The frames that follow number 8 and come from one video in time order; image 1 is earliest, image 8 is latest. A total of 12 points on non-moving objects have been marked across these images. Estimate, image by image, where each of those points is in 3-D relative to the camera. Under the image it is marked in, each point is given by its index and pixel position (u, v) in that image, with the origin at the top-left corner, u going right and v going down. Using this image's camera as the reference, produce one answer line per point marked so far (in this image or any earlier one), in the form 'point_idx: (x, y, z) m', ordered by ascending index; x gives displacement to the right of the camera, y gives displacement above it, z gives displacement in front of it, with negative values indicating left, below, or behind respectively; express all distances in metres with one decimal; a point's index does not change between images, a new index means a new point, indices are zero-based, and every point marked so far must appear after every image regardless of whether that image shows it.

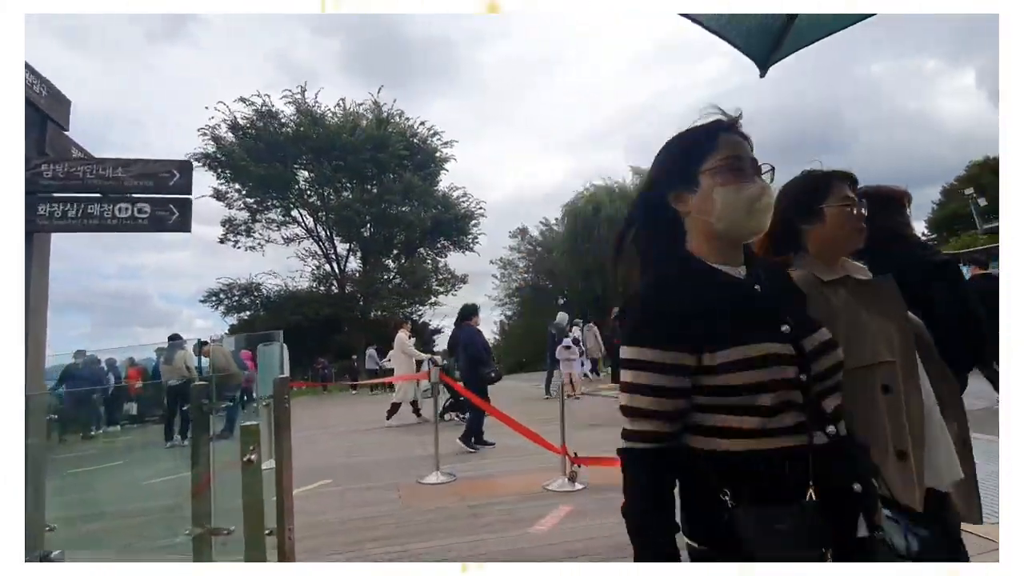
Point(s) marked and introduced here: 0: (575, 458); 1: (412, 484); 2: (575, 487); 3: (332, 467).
0: (+0.7, -1.9, +6.9) m
1: (-1.1, -2.1, +7.0) m
2: (+0.7, -2.0, +6.6) m
3: (-2.3, -2.2, +8.1) m
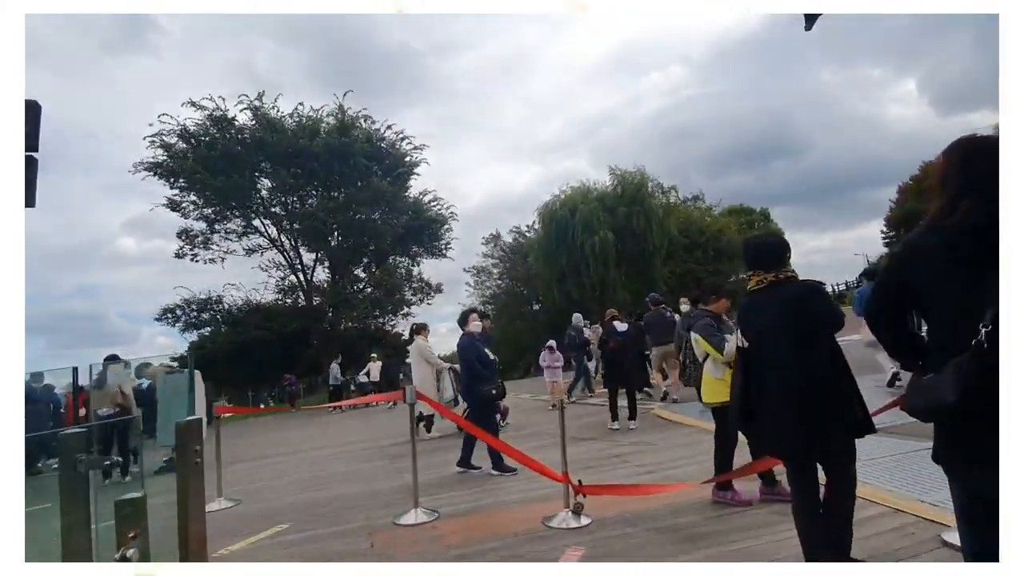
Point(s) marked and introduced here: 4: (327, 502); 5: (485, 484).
0: (+0.6, -1.9, +6.1) m
1: (-1.2, -2.2, +6.0) m
2: (+0.6, -2.0, +5.7) m
3: (-2.4, -2.4, +7.1) m
4: (-2.0, -2.3, +7.1) m
5: (-0.3, -2.2, +7.5) m
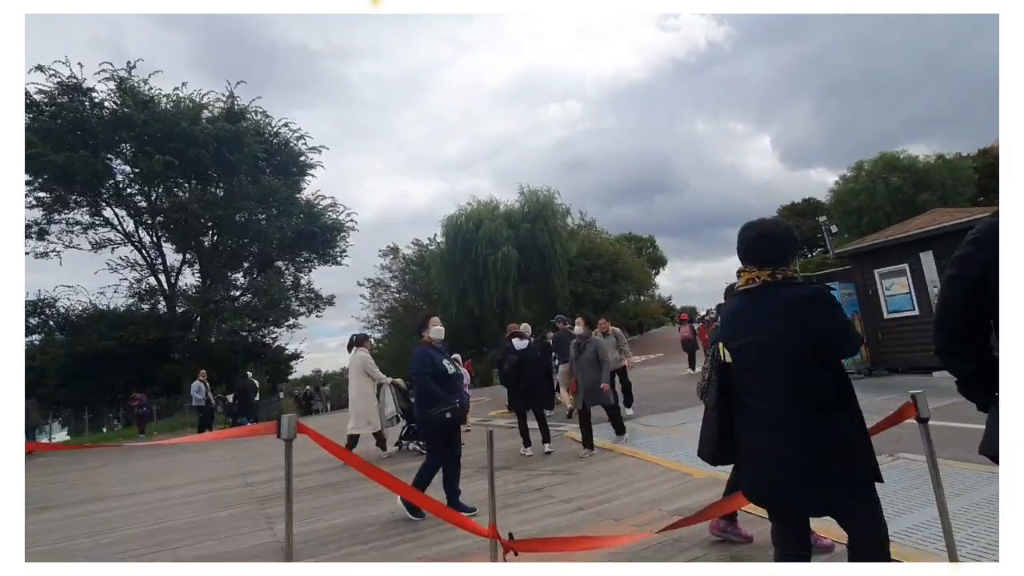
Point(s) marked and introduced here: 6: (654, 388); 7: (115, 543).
0: (0.0, -1.8, +4.6) m
1: (-1.8, -2.1, +4.3) m
2: (0.0, -2.0, +4.2) m
3: (-3.1, -2.3, +5.1) m
4: (-2.8, -2.3, +5.2) m
5: (-1.2, -2.2, +5.8) m
6: (+3.1, -2.2, +14.1) m
7: (-3.8, -2.4, +6.2) m
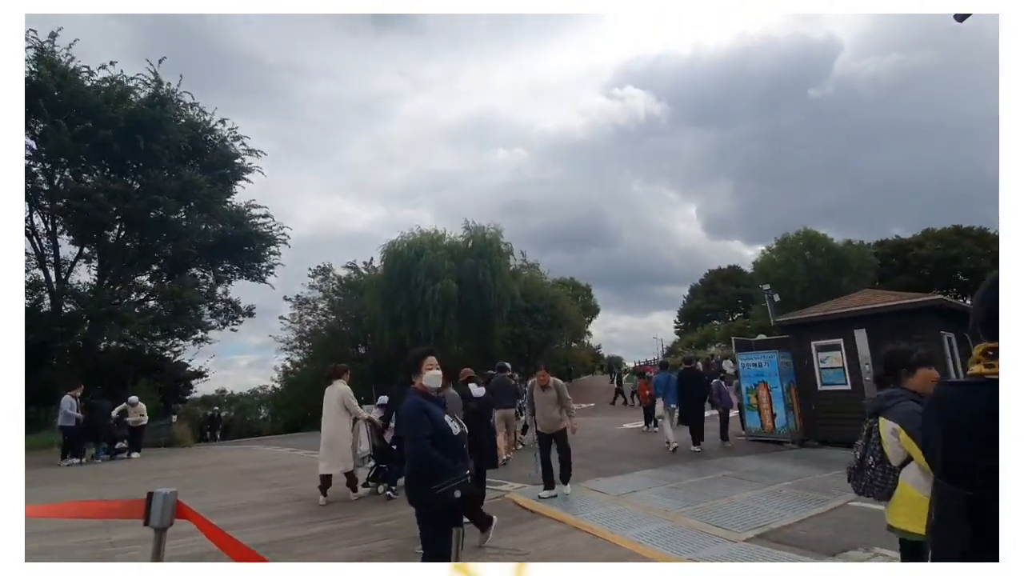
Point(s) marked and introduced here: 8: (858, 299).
0: (-0.7, -2.0, +3.6) m
1: (-2.4, -2.1, +3.1) m
2: (-0.6, -2.1, +3.2) m
3: (-3.9, -2.1, +3.8) m
4: (-3.5, -2.2, +3.9) m
5: (-2.0, -2.3, +4.7) m
6: (+1.5, -3.2, +13.4) m
7: (-4.6, -2.3, +4.9) m
8: (+6.4, -0.2, +12.0) m
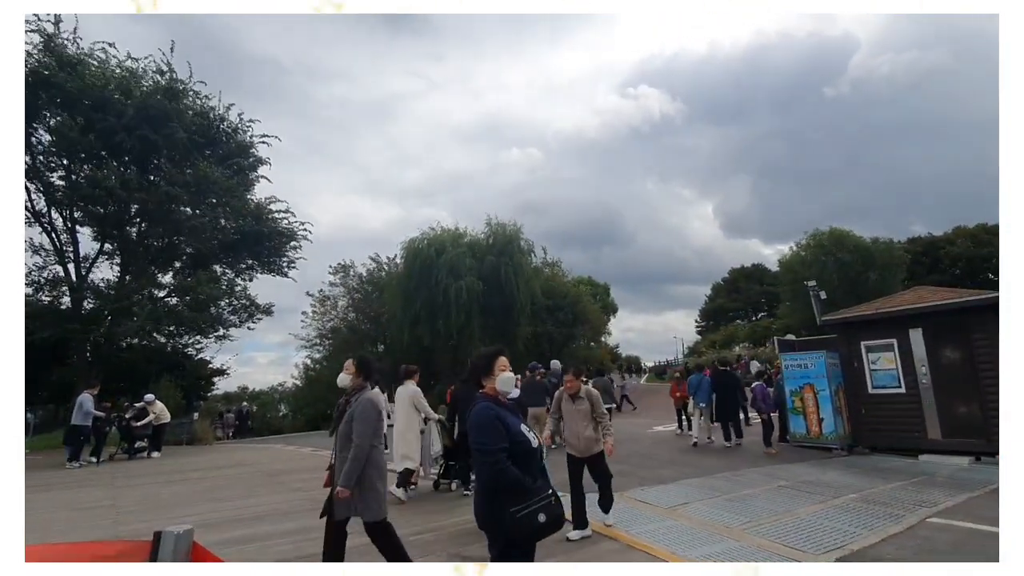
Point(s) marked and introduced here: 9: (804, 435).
0: (-0.3, -1.9, +3.1) m
1: (-2.1, -2.0, +2.7) m
2: (-0.3, -2.1, +2.7) m
3: (-3.5, -2.1, +3.4) m
4: (-3.2, -2.1, +3.5) m
5: (-1.6, -2.3, +4.2) m
6: (+2.1, -3.1, +12.8) m
7: (-4.2, -2.3, +4.5) m
8: (+6.9, -0.2, +11.4) m
9: (+5.2, -2.6, +11.6) m
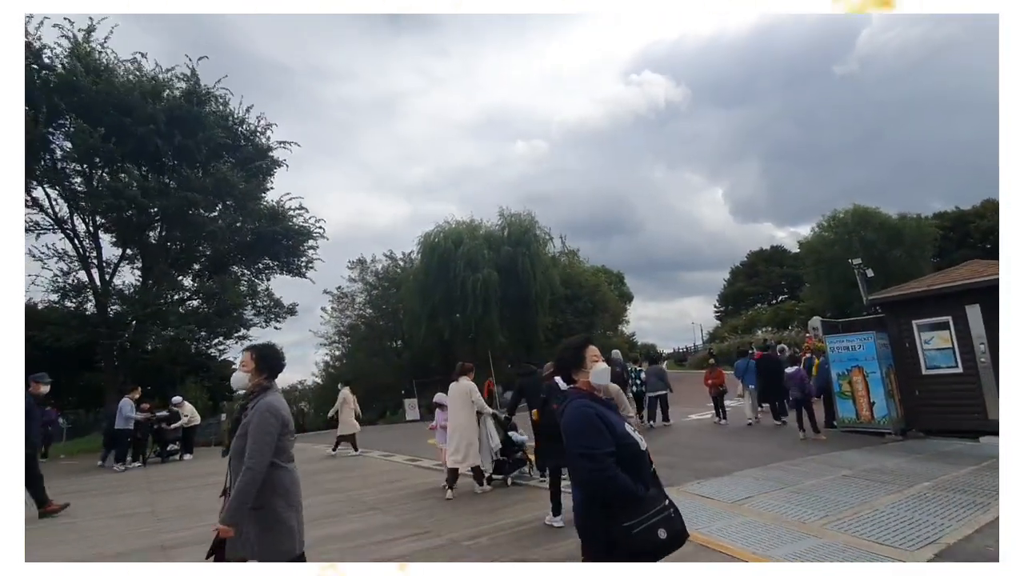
0: (+0.2, -1.9, +2.8) m
1: (-1.6, -2.0, +2.4) m
2: (+0.2, -2.0, +2.4) m
3: (-3.0, -2.1, +3.2) m
4: (-2.7, -2.2, +3.2) m
5: (-1.1, -2.2, +3.9) m
6: (+2.8, -2.9, +12.5) m
7: (-3.7, -2.3, +4.2) m
8: (+7.5, +0.3, +10.9) m
9: (+5.9, -2.3, +11.2) m
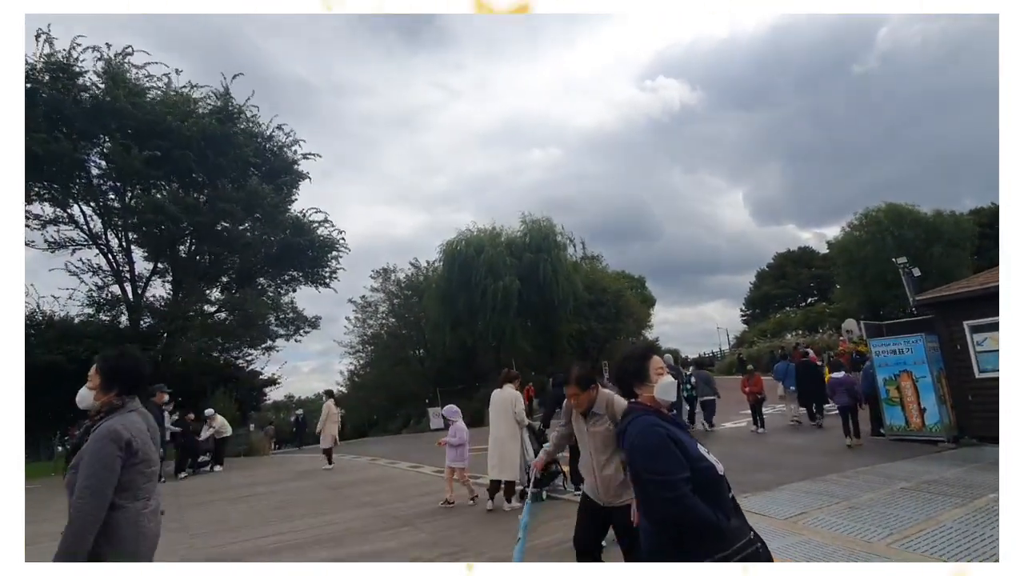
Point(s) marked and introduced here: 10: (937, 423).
0: (+0.5, -1.9, +2.6) m
1: (-1.3, -2.1, +2.2) m
2: (+0.5, -2.1, +2.2) m
3: (-2.7, -2.2, +3.0) m
4: (-2.4, -2.2, +3.1) m
5: (-0.7, -2.3, +3.7) m
6: (+3.4, -3.0, +12.1) m
7: (-3.4, -2.4, +4.1) m
8: (+8.0, +0.3, +10.4) m
9: (+6.4, -2.3, +10.7) m
10: (+6.7, -2.1, +10.3) m
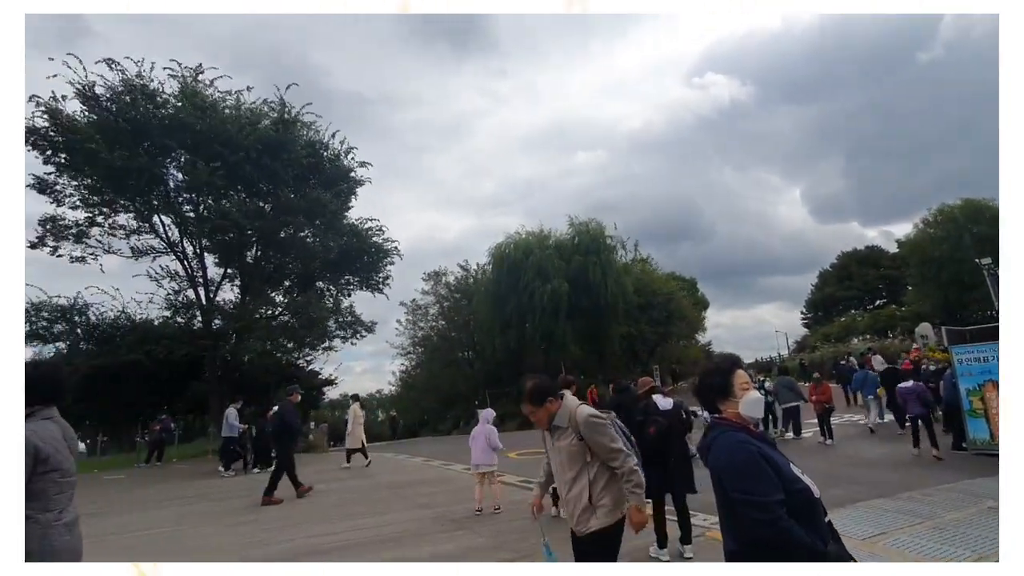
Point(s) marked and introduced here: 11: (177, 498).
0: (+0.9, -2.0, +2.5) m
1: (-0.8, -2.2, +2.3) m
2: (+1.0, -2.2, +2.2) m
3: (-2.2, -2.3, +3.2) m
4: (-1.8, -2.3, +3.3) m
5: (-0.1, -2.4, +3.8) m
6: (+4.6, -3.1, +11.9) m
7: (-2.7, -2.5, +4.3) m
8: (+9.1, +0.1, +9.8) m
9: (+7.5, -2.4, +10.3) m
10: (+7.7, -2.3, +9.8) m
11: (-6.4, -4.2, +12.8) m
